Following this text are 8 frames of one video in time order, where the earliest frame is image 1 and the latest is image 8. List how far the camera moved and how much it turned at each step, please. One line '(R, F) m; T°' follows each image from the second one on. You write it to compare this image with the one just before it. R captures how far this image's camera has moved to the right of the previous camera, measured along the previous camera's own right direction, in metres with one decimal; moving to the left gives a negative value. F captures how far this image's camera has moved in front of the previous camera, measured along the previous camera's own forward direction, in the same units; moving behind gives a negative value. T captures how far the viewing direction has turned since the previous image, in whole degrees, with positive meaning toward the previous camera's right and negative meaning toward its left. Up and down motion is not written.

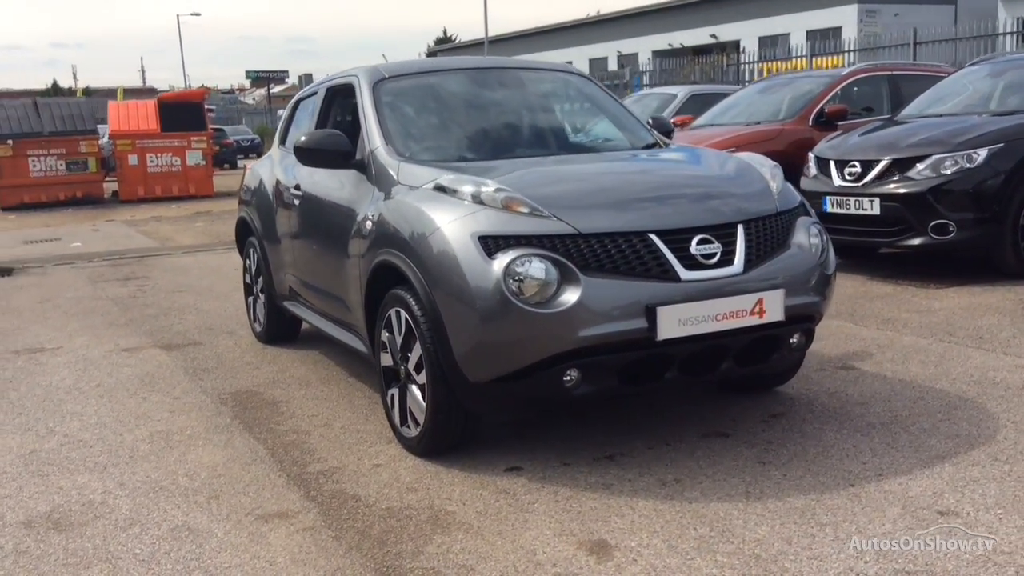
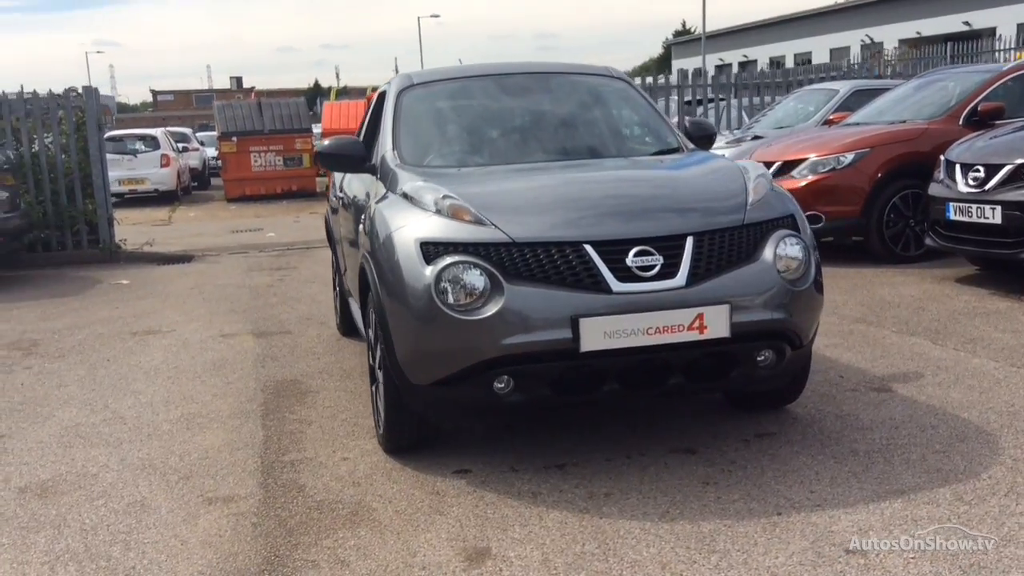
(+1.2, +0.1) m; -13°
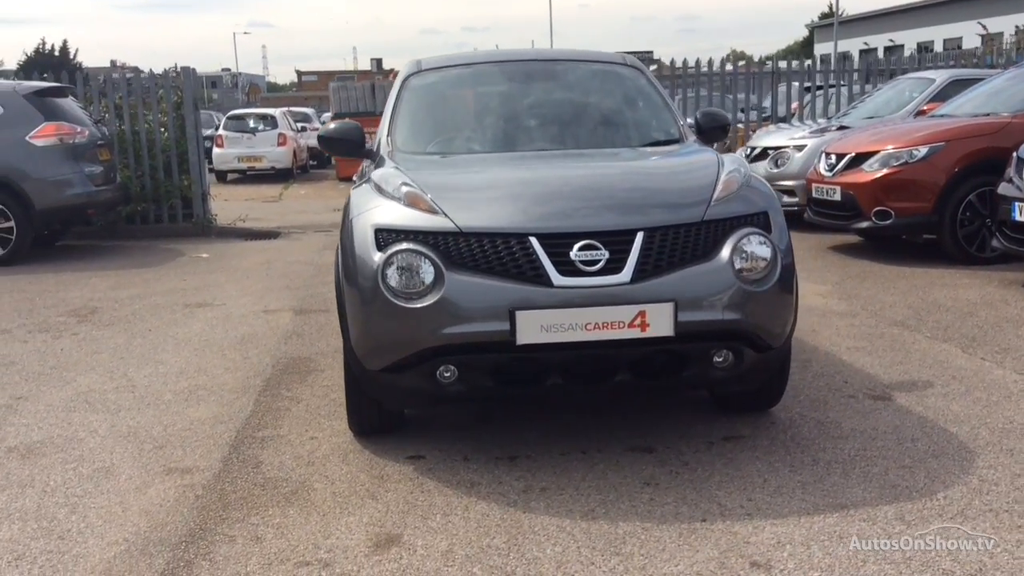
(+0.7, +0.1) m; -7°
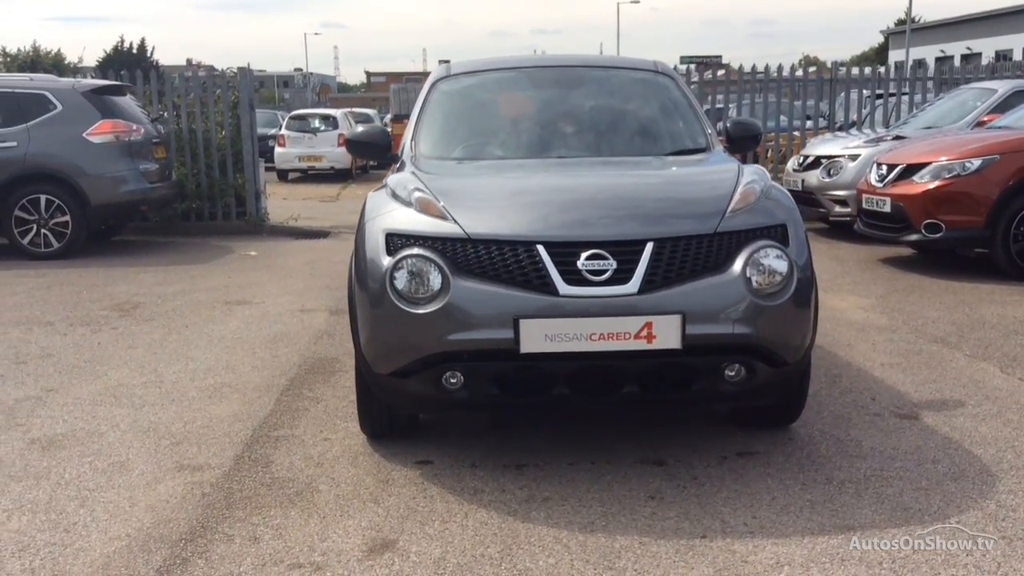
(+0.2, 0.0) m; -3°
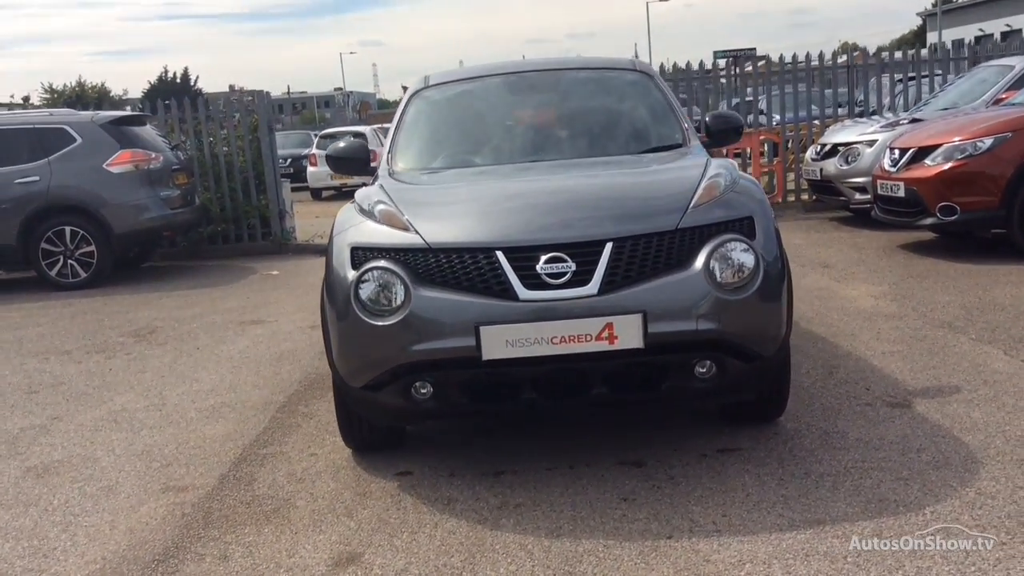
(+0.3, 0.0) m; -3°
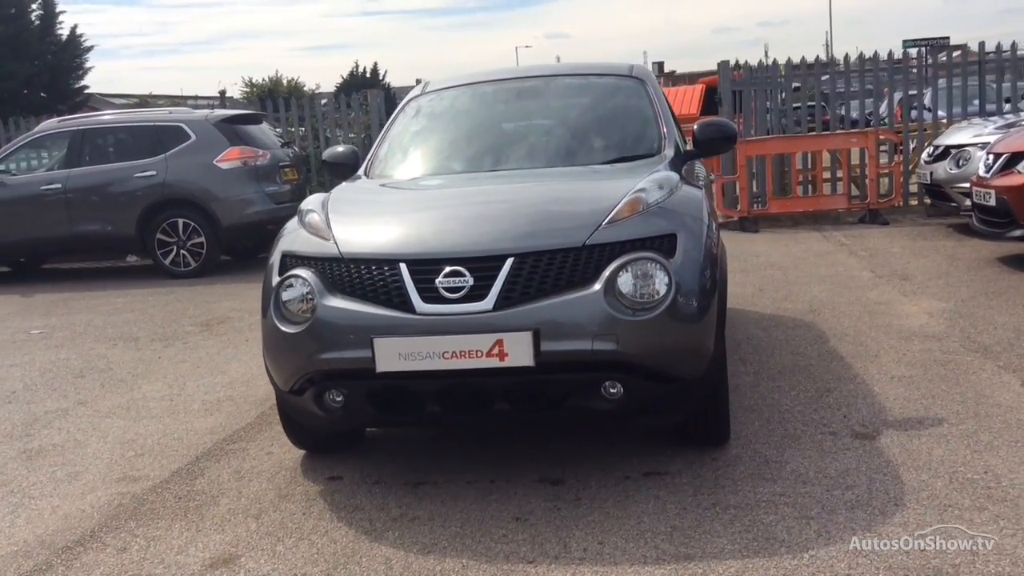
(+1.1, +0.1) m; -10°
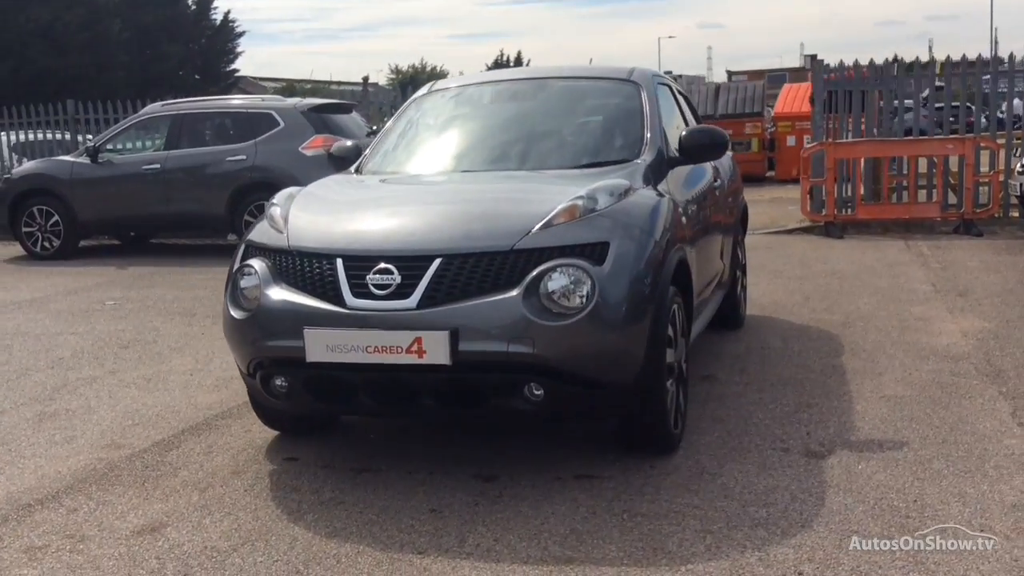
(+0.8, 0.0) m; -8°
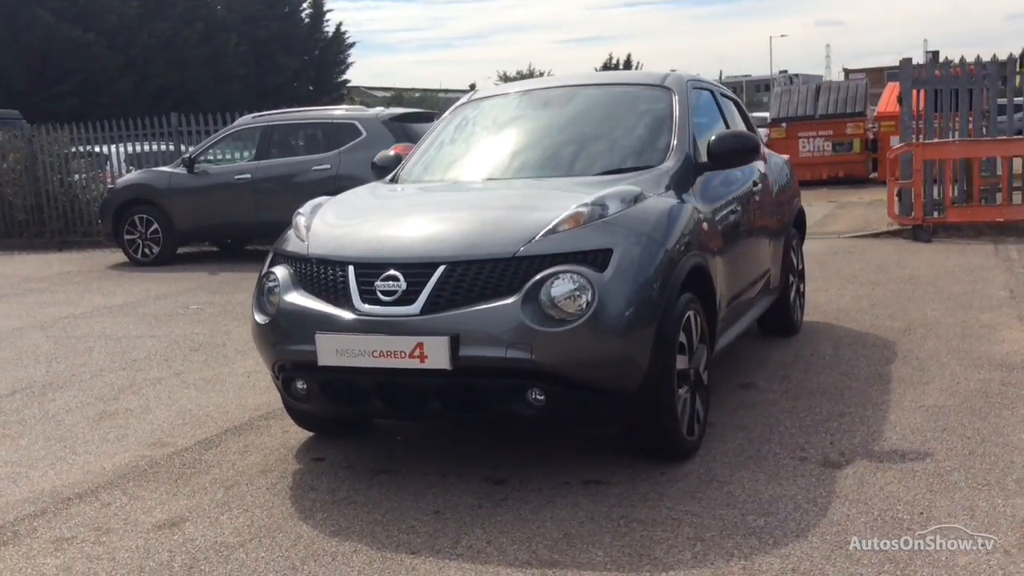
(+0.4, 0.0) m; -6°
